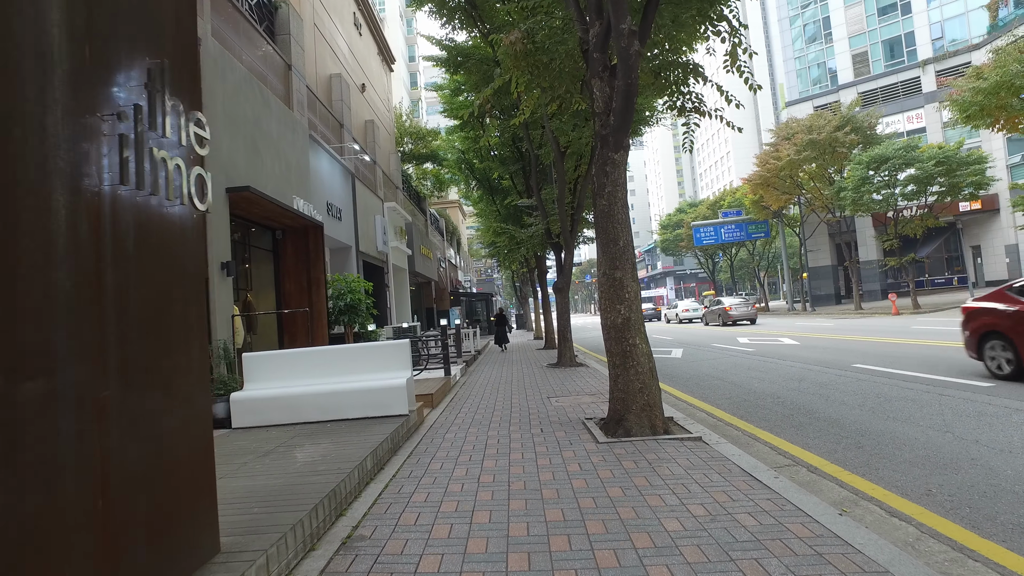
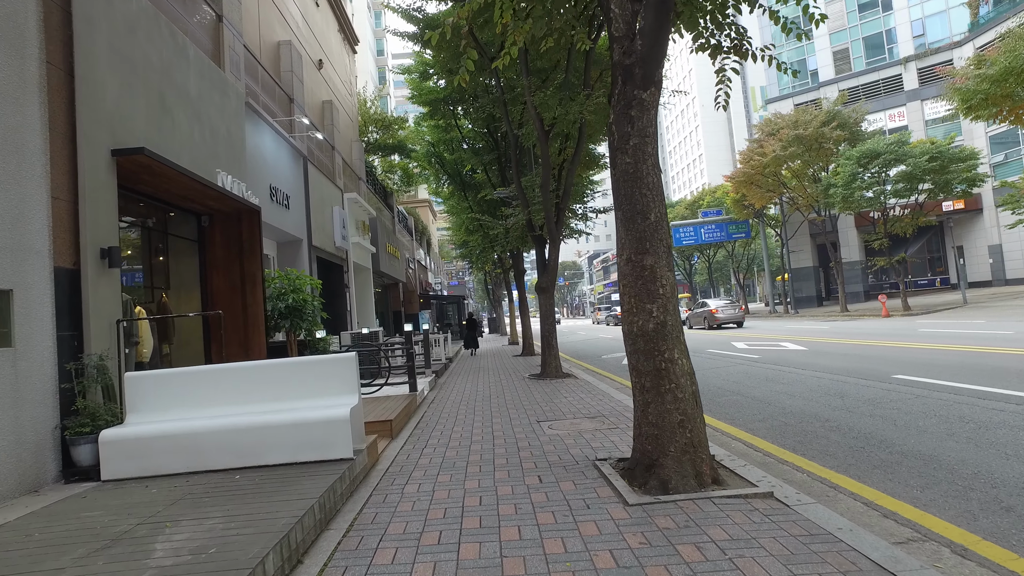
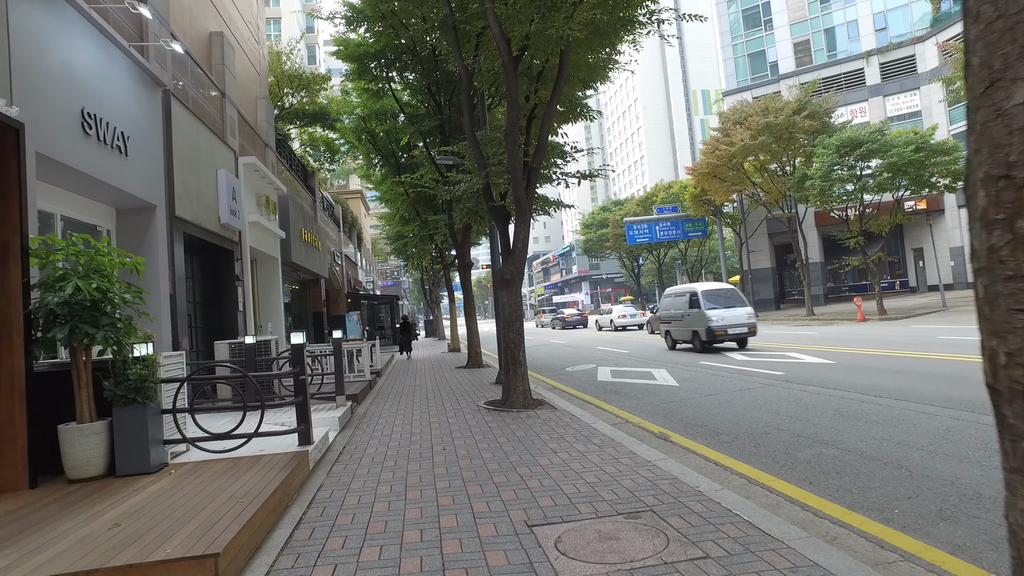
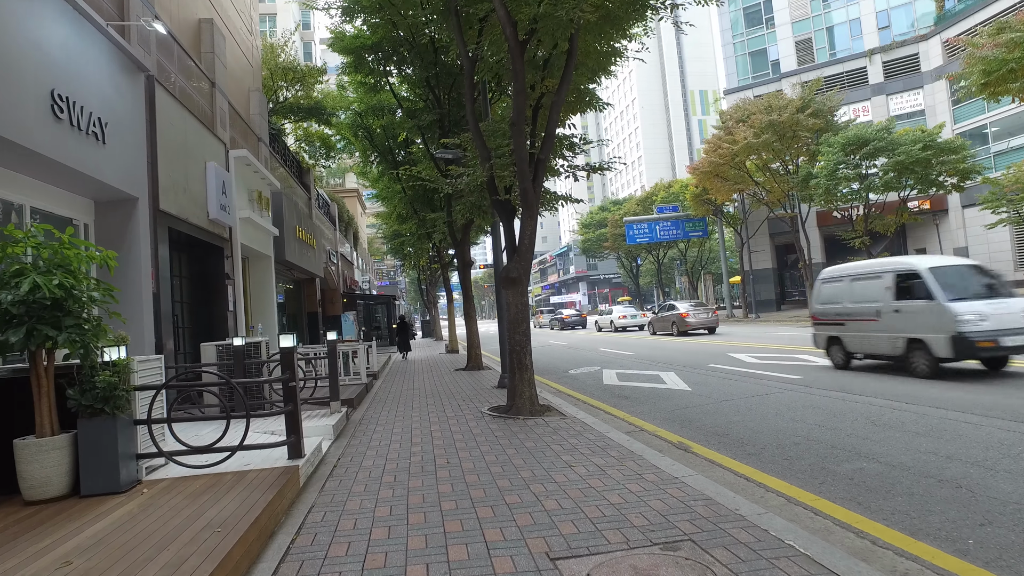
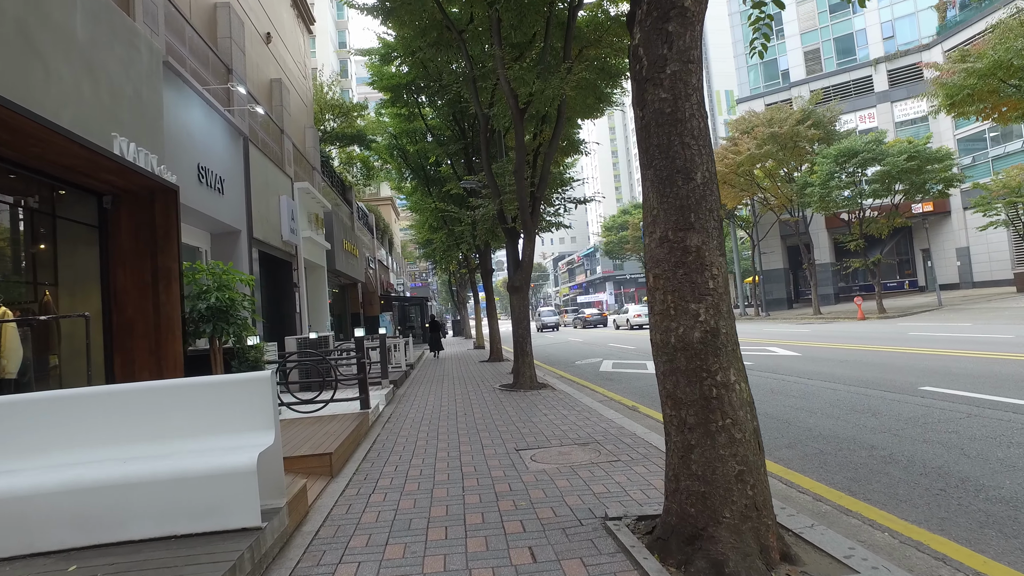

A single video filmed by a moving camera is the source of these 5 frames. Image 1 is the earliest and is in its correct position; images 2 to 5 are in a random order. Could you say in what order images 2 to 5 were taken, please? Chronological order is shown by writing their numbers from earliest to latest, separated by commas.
2, 5, 3, 4
